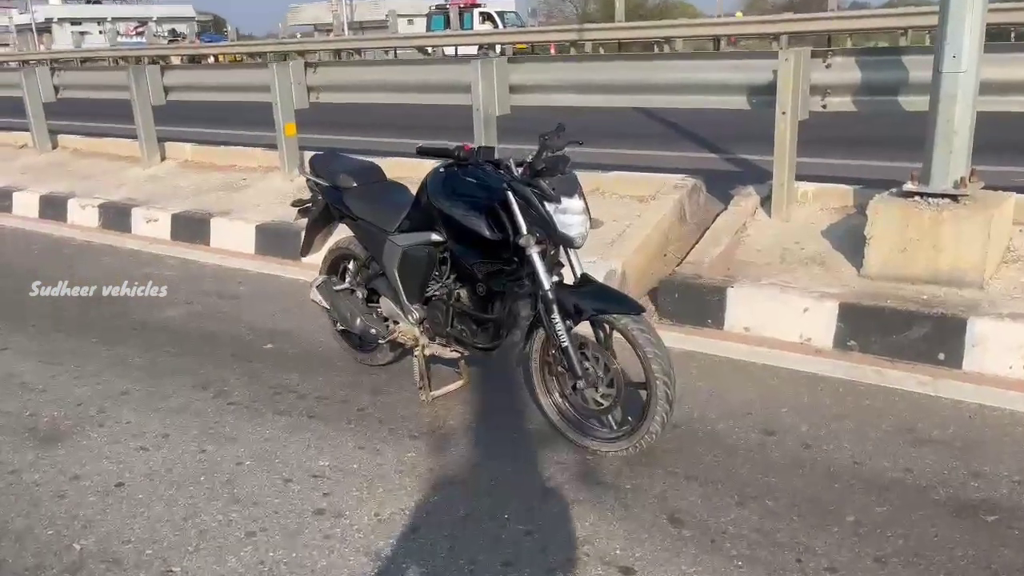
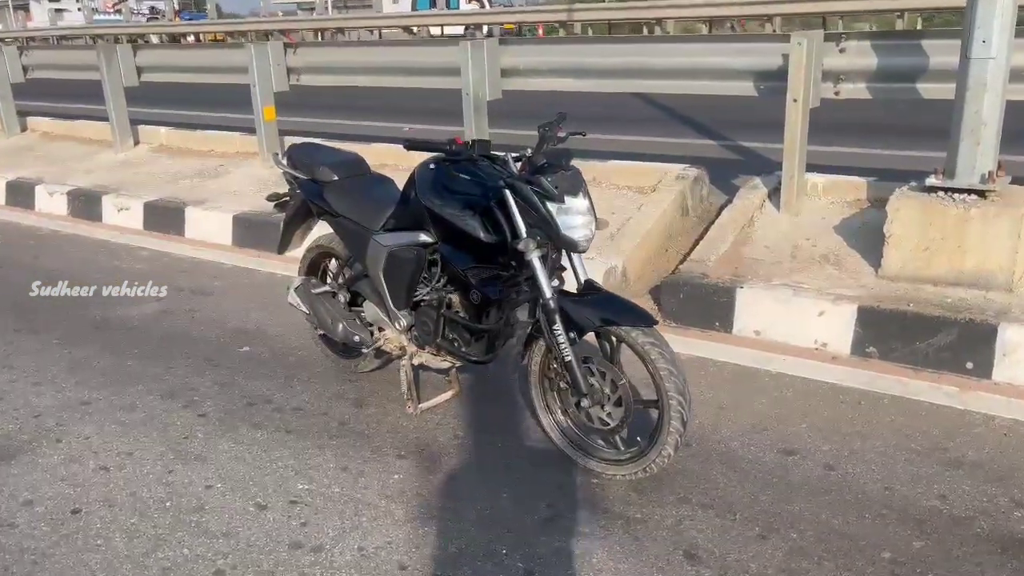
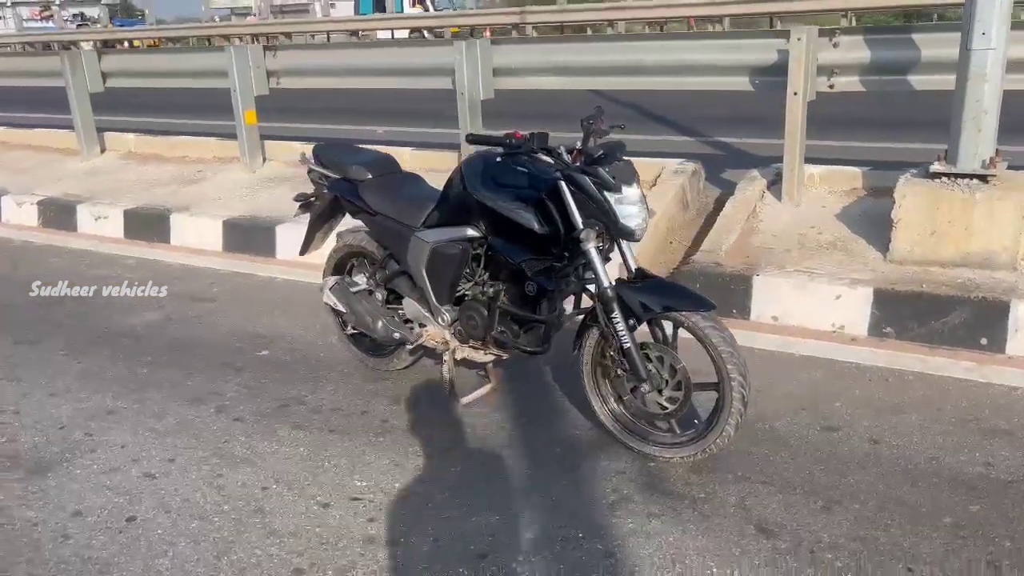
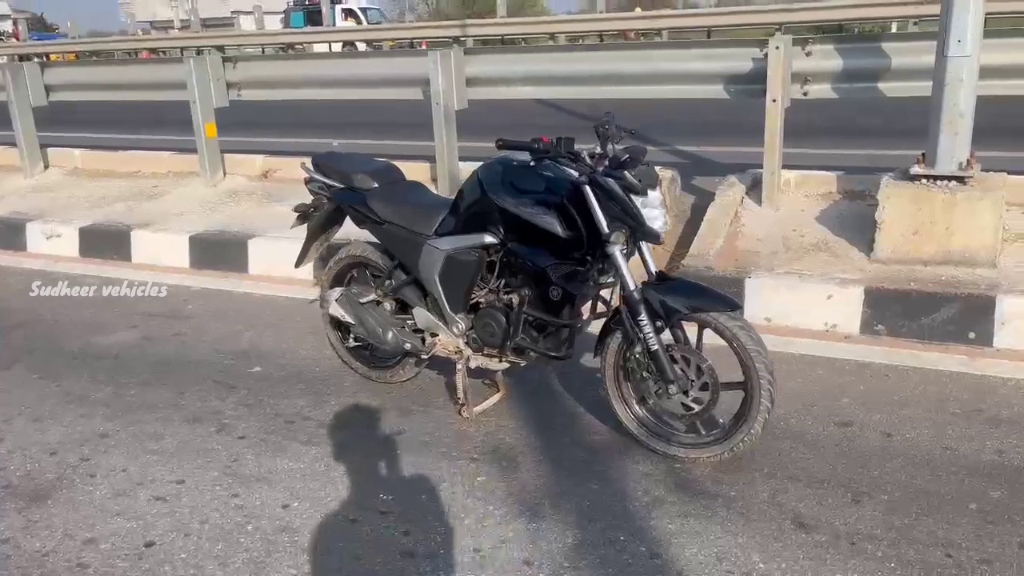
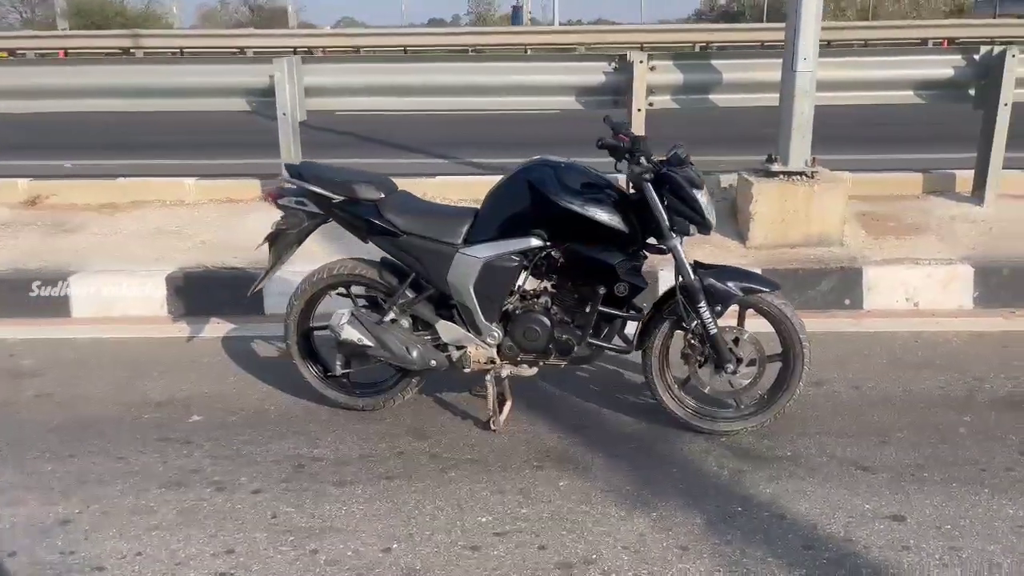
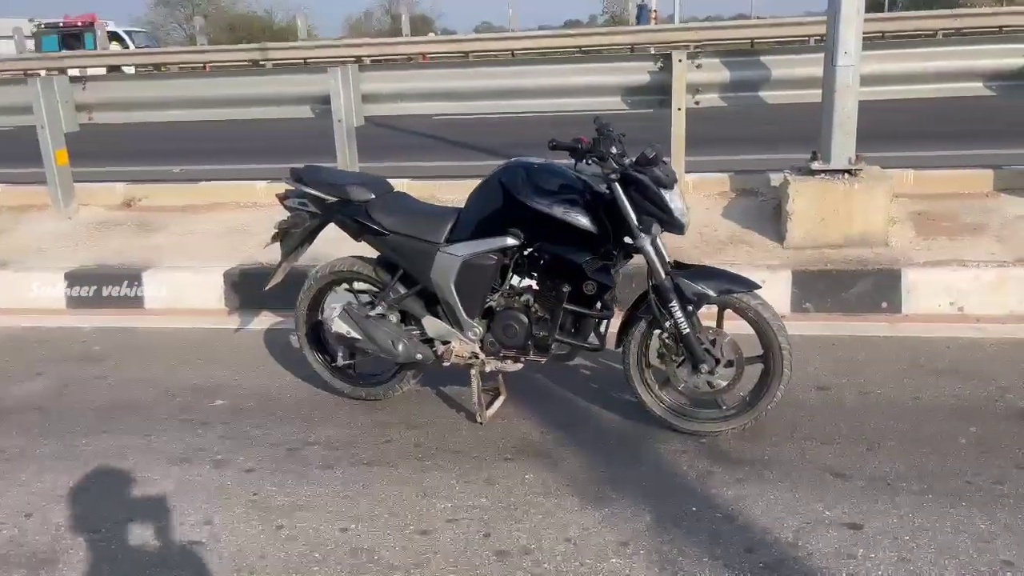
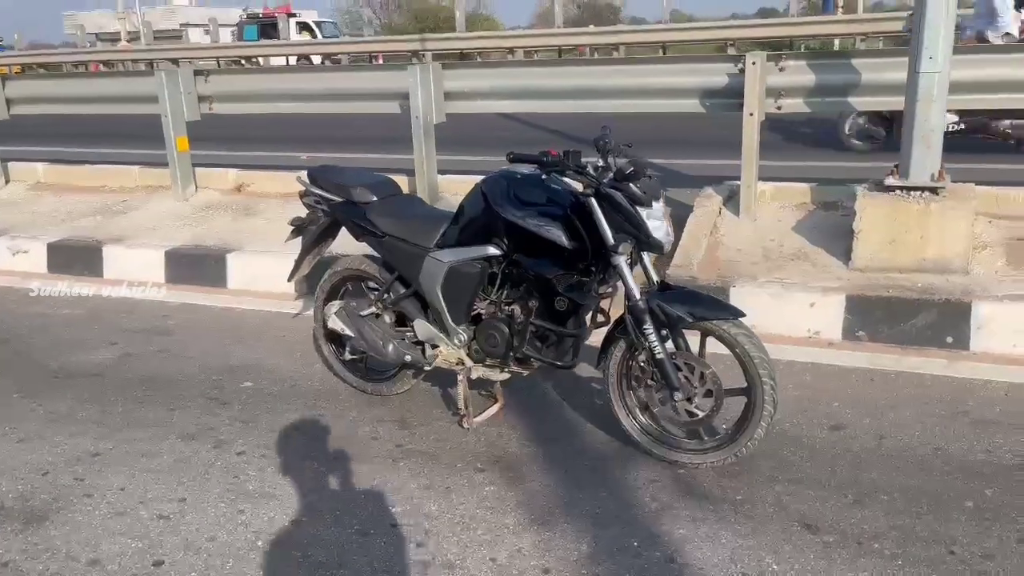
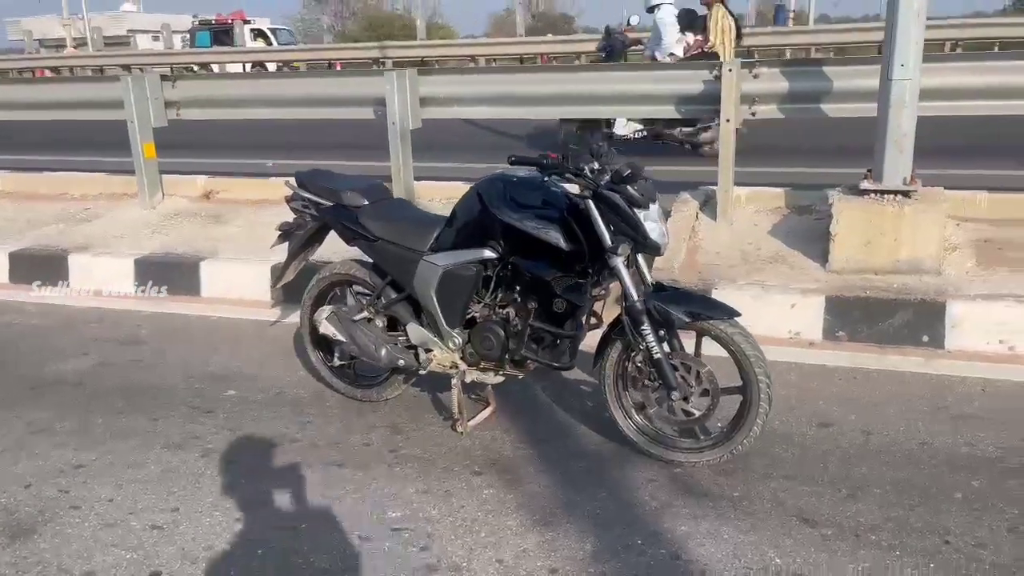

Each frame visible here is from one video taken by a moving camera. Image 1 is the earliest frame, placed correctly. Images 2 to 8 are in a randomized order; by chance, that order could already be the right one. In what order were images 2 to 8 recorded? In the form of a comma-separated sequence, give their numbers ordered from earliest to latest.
2, 3, 4, 7, 8, 6, 5
